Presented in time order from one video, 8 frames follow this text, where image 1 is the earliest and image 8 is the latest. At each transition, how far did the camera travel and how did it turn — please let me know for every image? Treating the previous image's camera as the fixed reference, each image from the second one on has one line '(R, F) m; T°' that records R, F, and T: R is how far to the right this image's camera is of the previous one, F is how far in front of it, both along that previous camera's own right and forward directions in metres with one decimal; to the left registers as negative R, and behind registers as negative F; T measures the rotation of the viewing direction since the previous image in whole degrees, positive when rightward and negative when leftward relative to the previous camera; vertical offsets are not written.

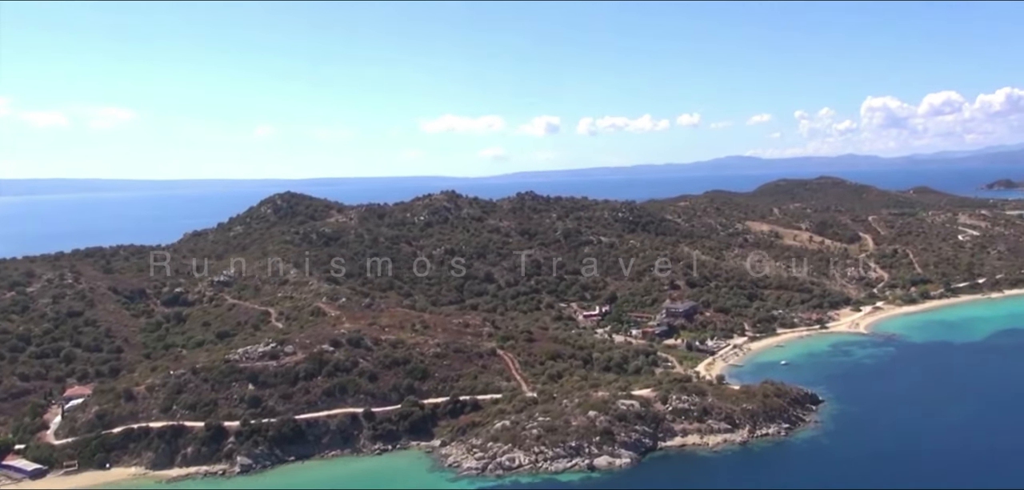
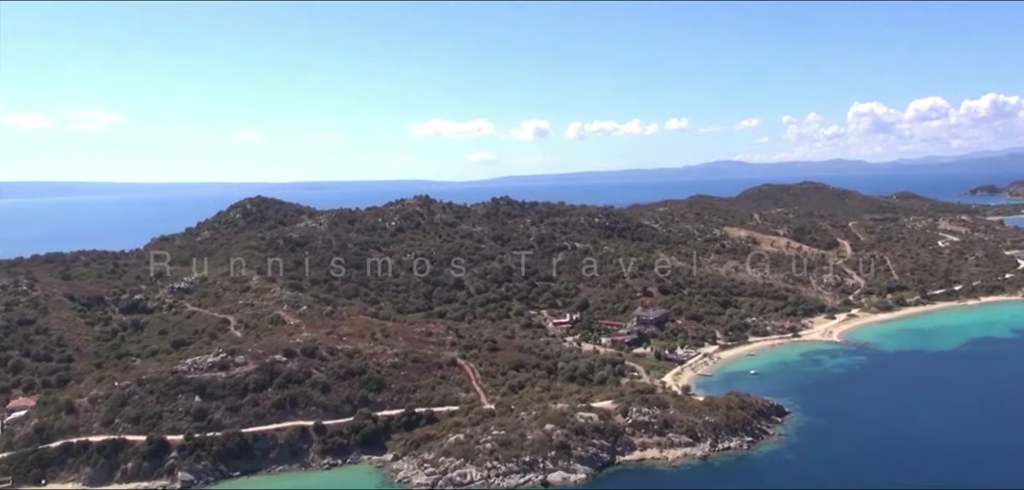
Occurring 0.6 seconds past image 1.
(+2.2, +1.7) m; +1°
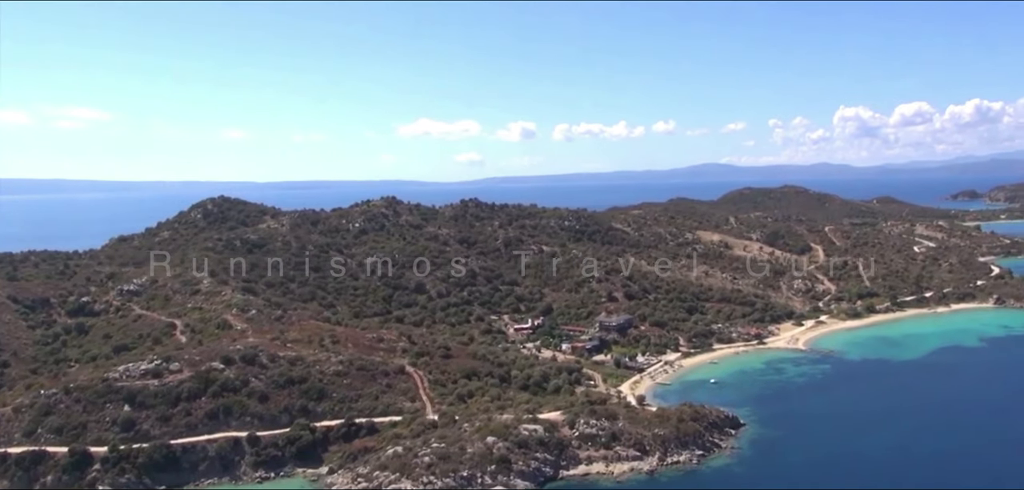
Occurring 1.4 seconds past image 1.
(+2.8, +2.0) m; +1°
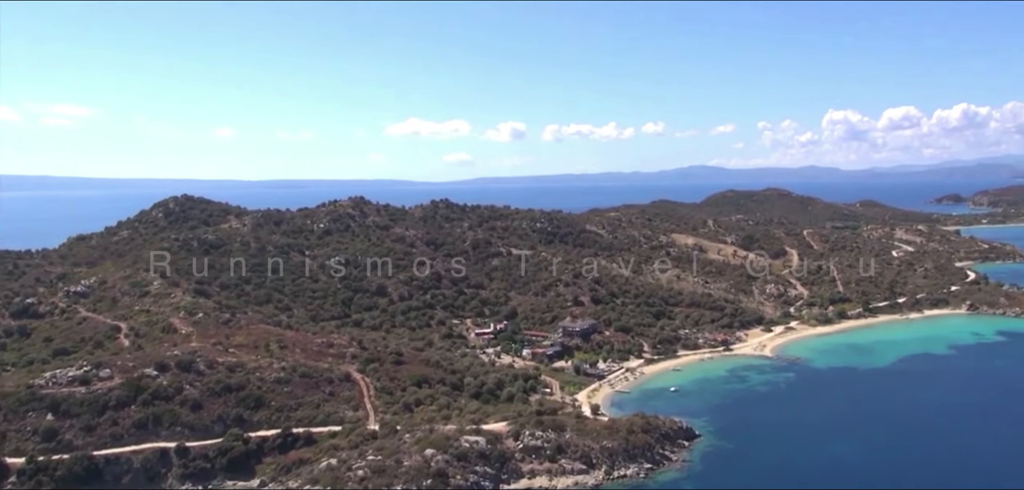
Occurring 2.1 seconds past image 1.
(+2.9, +2.2) m; +1°
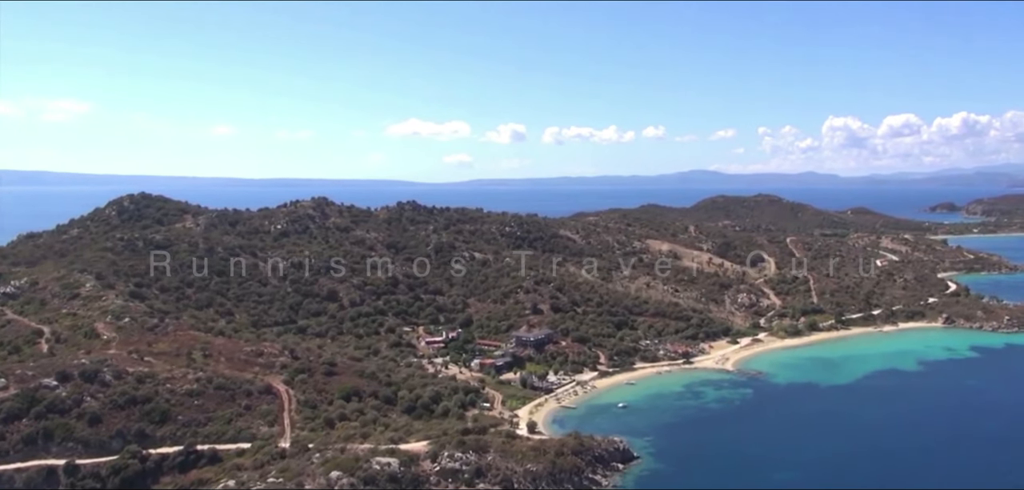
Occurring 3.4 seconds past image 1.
(+4.6, +3.6) m; 0°
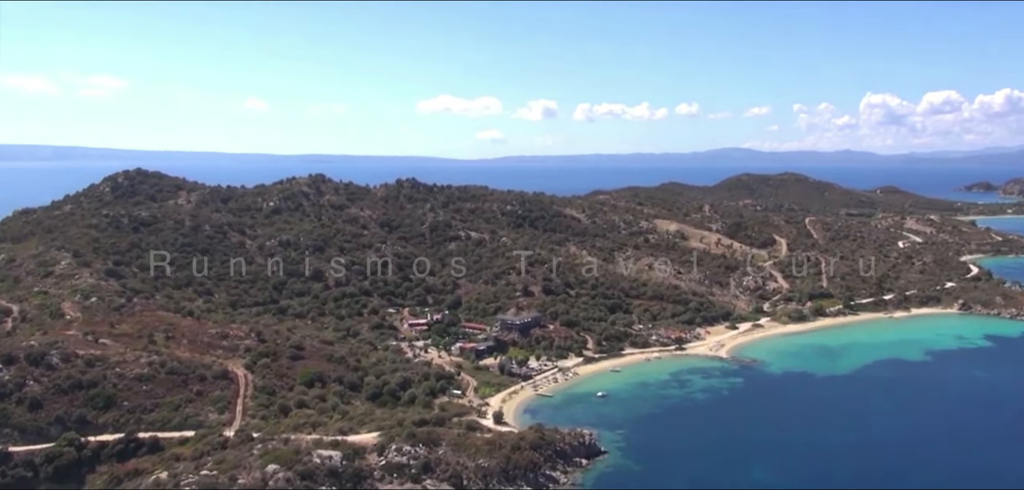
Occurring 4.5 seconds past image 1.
(+4.3, +3.2) m; -2°
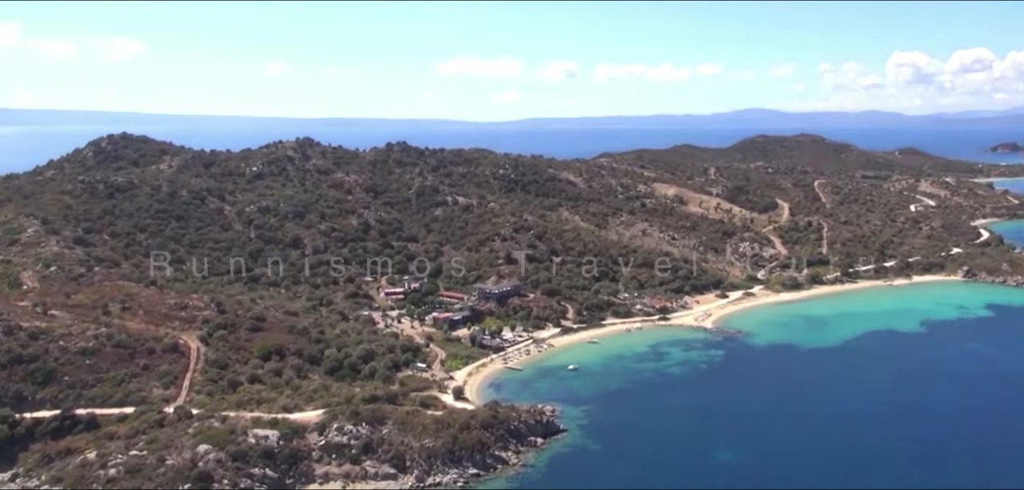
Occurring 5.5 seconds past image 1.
(+3.9, +2.8) m; -1°
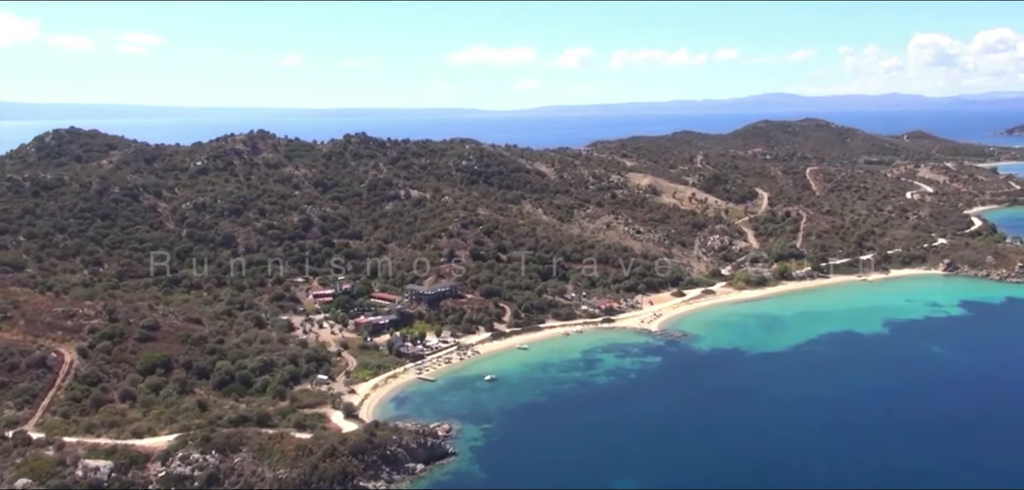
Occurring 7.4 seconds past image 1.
(+7.3, +5.2) m; -1°
